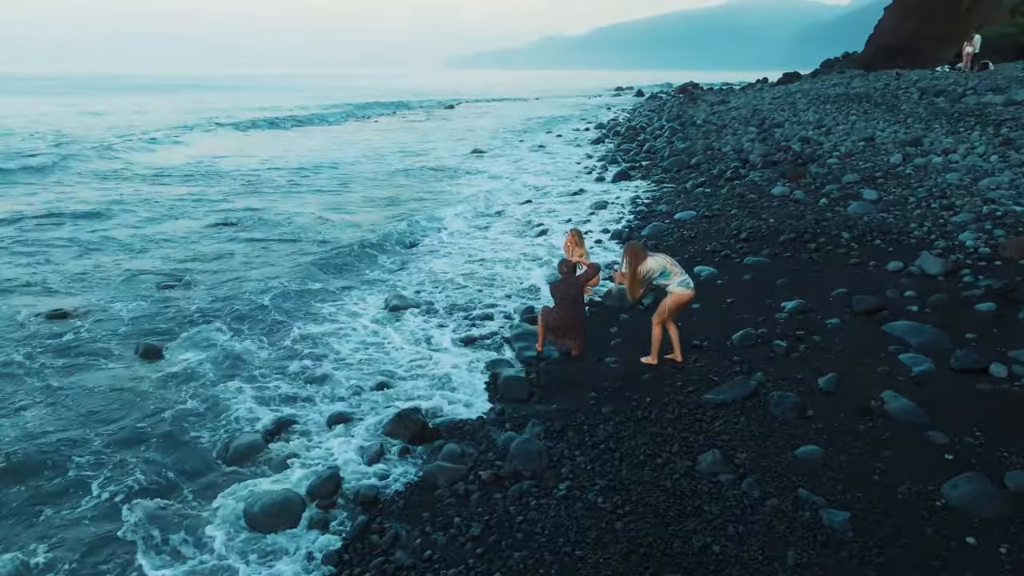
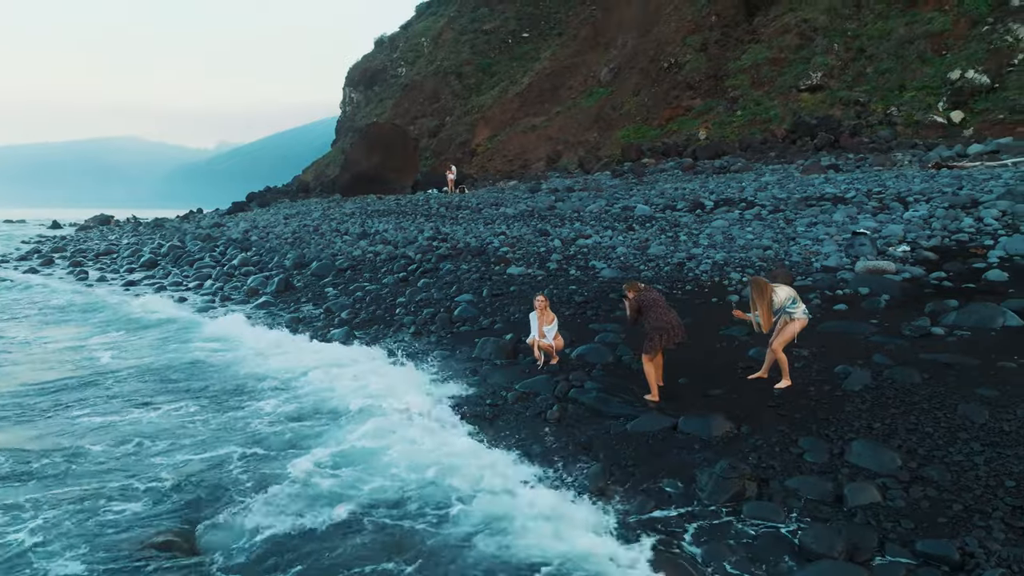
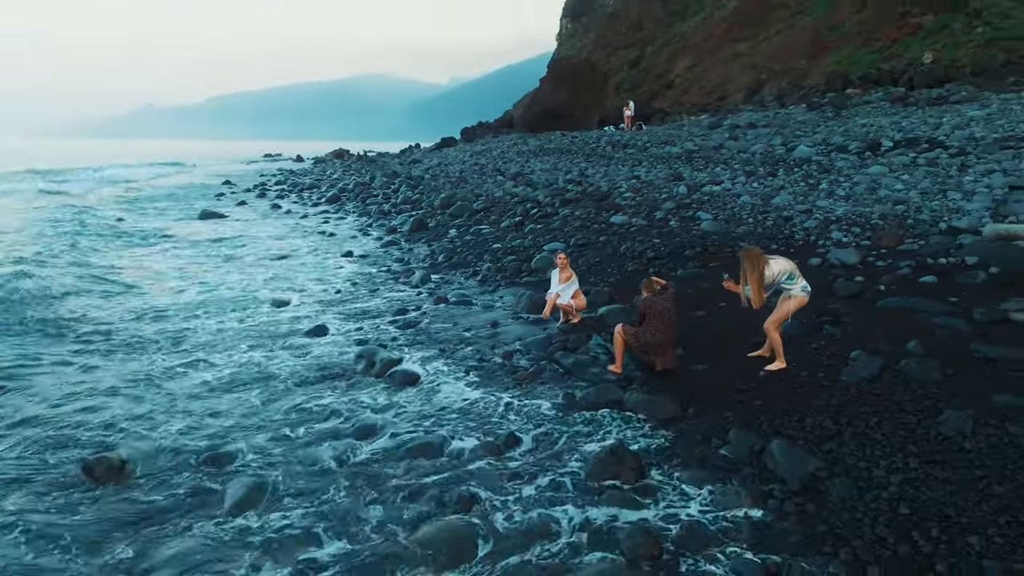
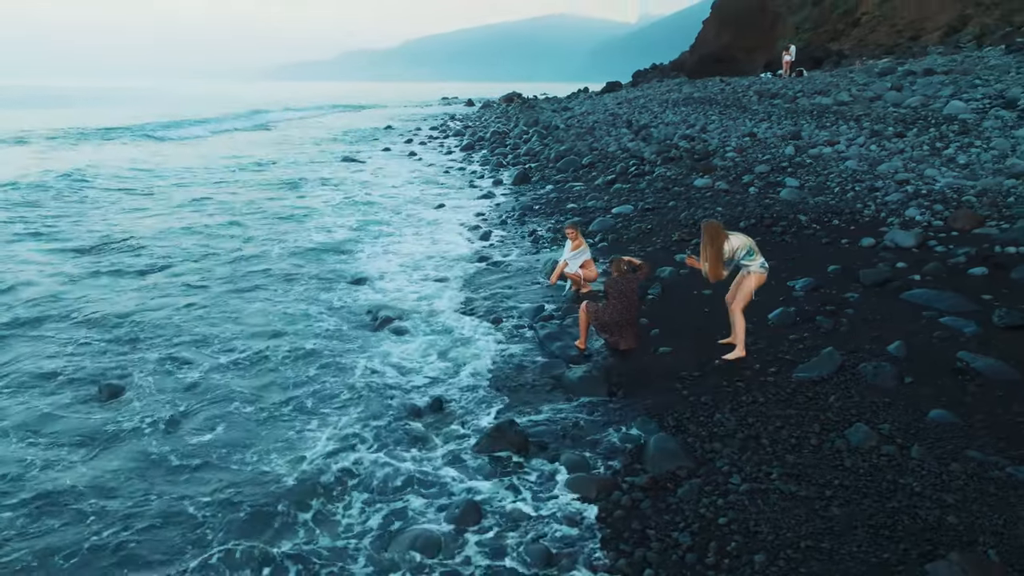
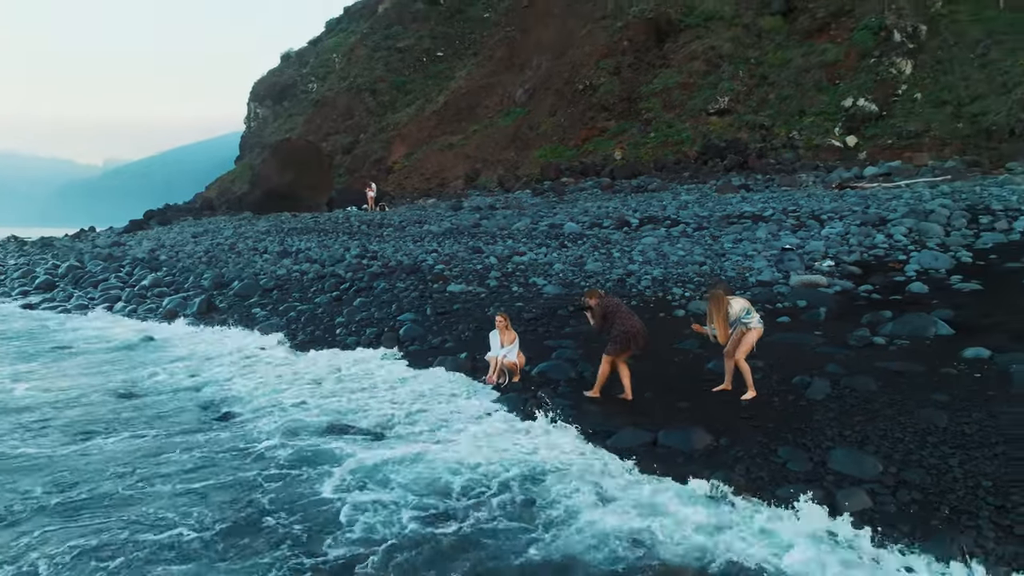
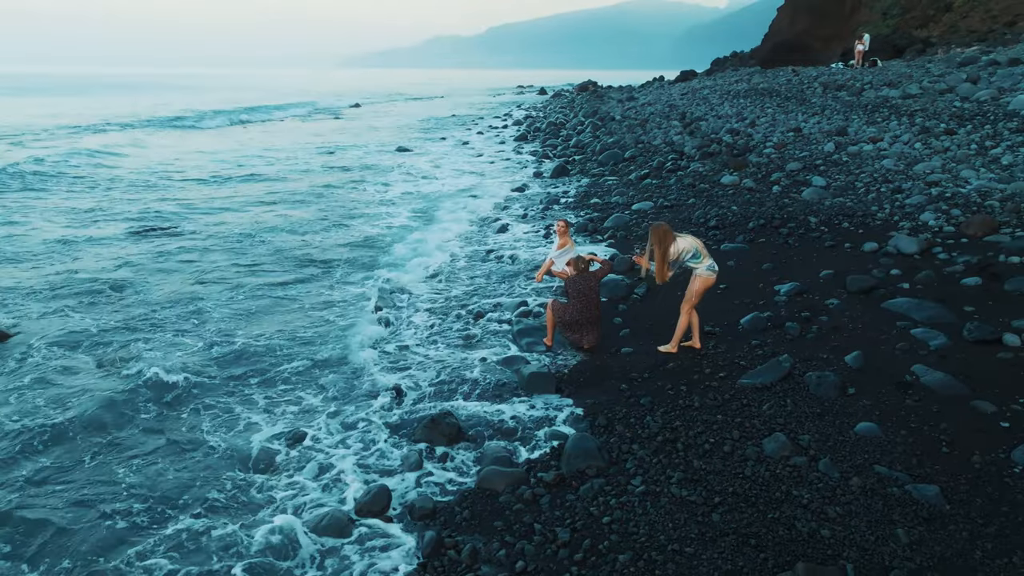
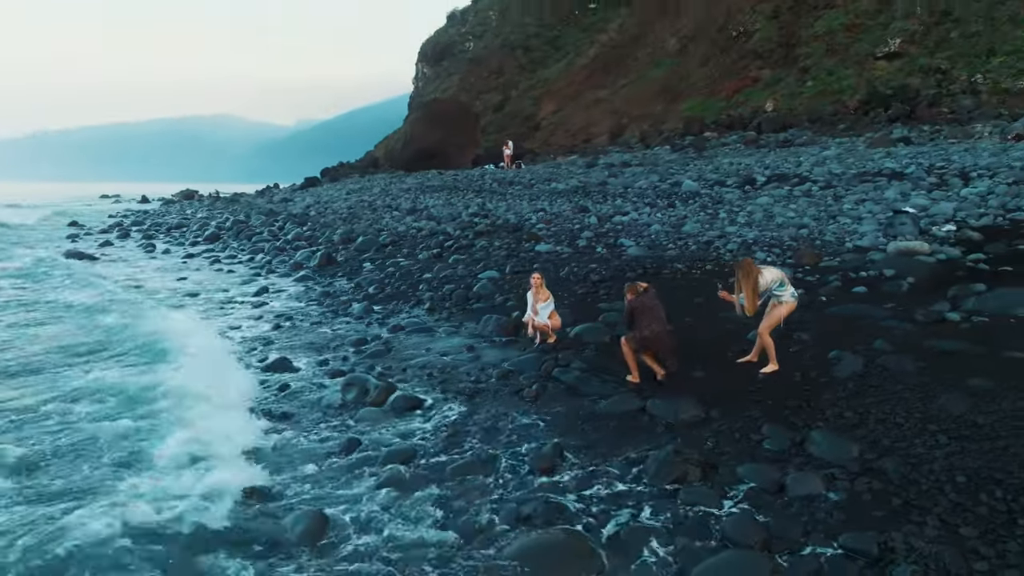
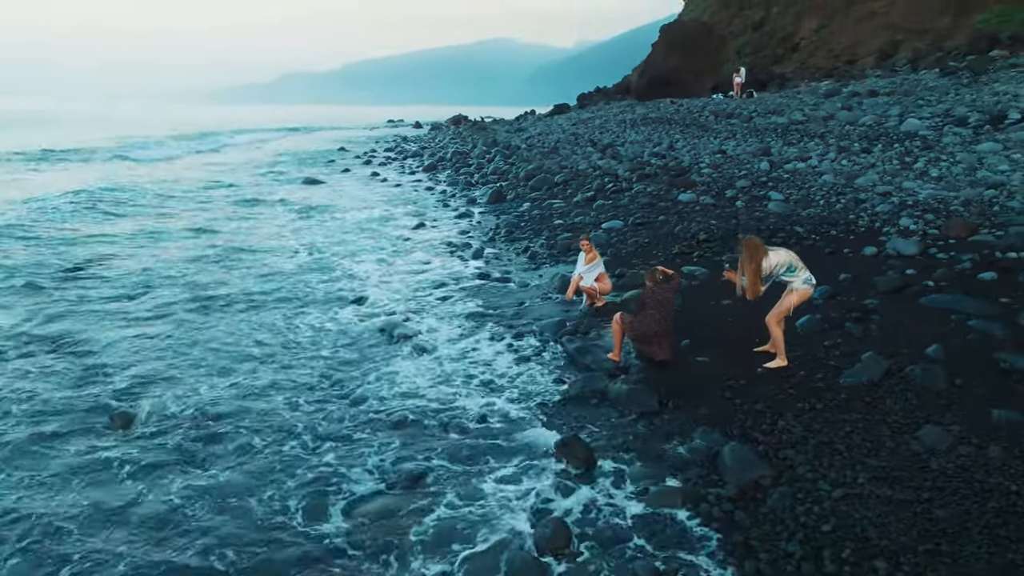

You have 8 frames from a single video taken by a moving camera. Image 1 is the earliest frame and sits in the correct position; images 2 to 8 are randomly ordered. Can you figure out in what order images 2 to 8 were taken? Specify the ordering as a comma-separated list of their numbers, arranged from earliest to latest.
6, 4, 8, 3, 7, 2, 5
